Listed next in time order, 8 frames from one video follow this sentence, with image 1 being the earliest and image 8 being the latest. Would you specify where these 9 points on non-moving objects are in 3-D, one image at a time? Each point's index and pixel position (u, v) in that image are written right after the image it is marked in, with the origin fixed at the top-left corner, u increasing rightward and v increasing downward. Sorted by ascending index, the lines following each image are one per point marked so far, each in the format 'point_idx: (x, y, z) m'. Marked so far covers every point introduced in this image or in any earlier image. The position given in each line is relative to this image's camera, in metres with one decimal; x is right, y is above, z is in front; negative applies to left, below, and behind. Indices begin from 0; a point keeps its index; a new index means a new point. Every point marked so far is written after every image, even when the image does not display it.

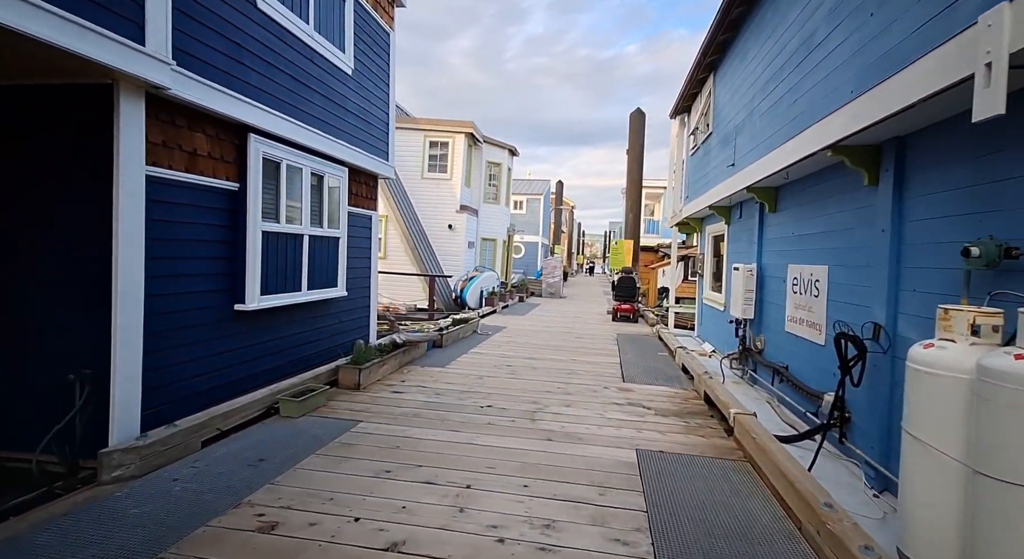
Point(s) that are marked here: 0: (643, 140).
0: (+2.8, +3.0, +12.1) m
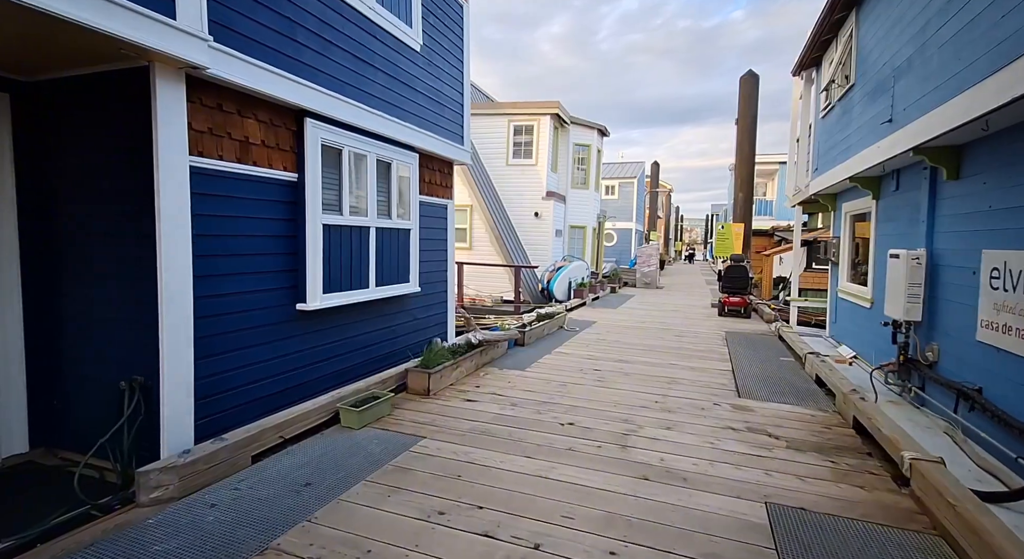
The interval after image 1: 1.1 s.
0: (+4.6, +3.2, +10.7) m
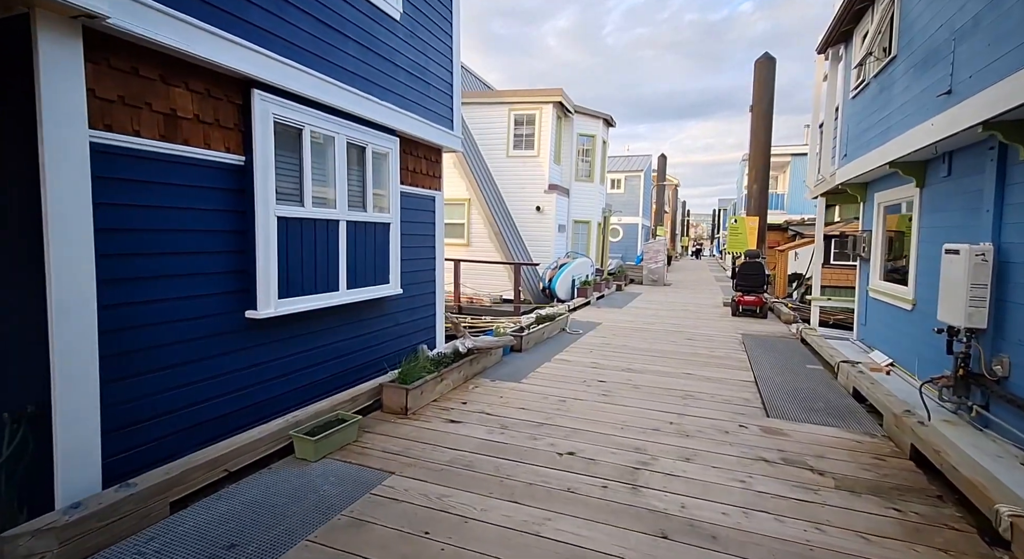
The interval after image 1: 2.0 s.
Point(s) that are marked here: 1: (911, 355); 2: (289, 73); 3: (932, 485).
0: (+4.6, +3.3, +10.0) m
1: (+3.6, -0.7, +5.1) m
2: (-1.3, +1.2, +3.4) m
3: (+2.1, -1.0, +2.8) m
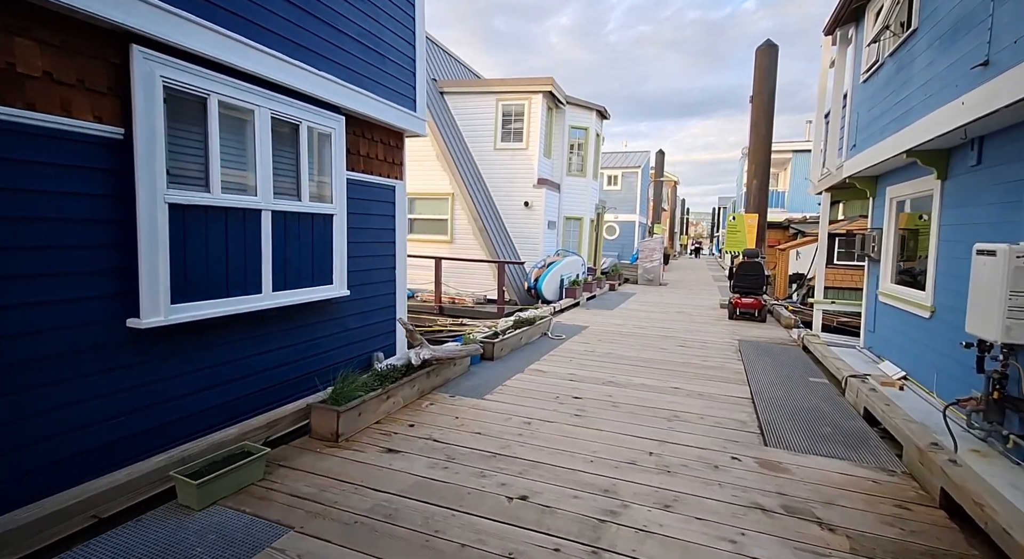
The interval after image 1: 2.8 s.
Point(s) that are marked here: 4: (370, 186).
0: (+4.3, +3.3, +9.4) m
1: (+3.3, -0.7, +4.5) m
2: (-1.6, +1.2, +2.8) m
3: (+1.8, -1.0, +2.2) m
4: (-1.1, +0.7, +4.5) m
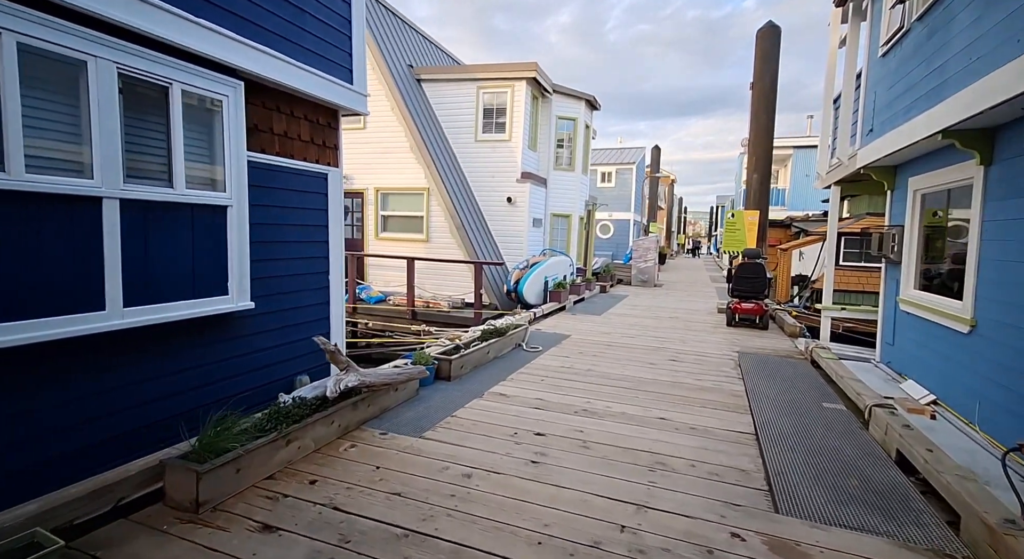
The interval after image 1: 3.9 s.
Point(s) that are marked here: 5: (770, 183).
0: (+4.0, +3.2, +8.6) m
1: (+3.0, -0.8, +3.7) m
2: (-1.9, +1.2, +1.9) m
3: (+1.5, -1.1, +1.4) m
4: (-1.4, +0.7, +3.7) m
5: (+4.1, +1.5, +9.0) m
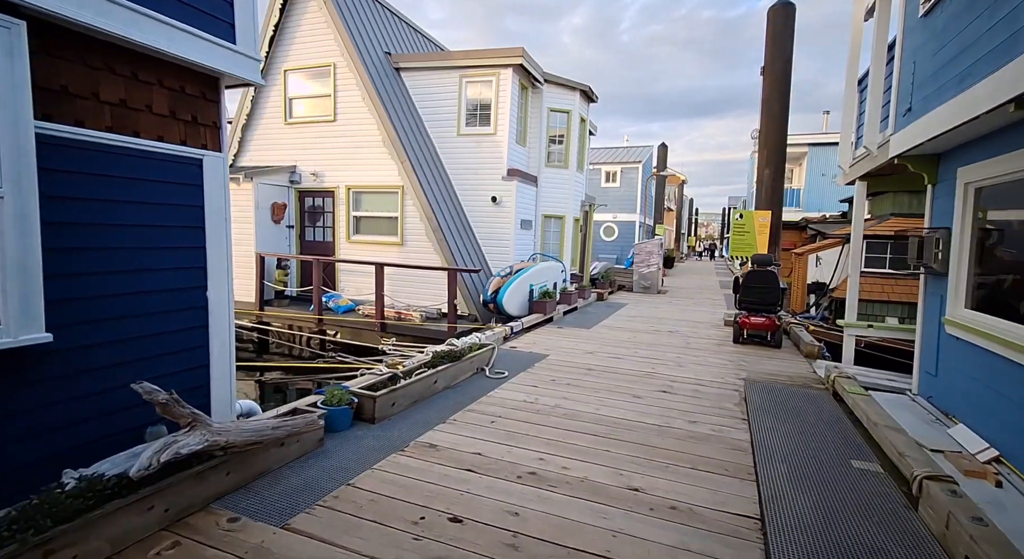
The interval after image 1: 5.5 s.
0: (+3.7, +3.1, +7.6) m
1: (+2.6, -0.9, +2.7) m
2: (-2.3, +1.1, +1.0) m
3: (+1.0, -1.2, +0.4) m
4: (-1.8, +0.6, +2.8) m
5: (+3.8, +1.4, +8.0) m
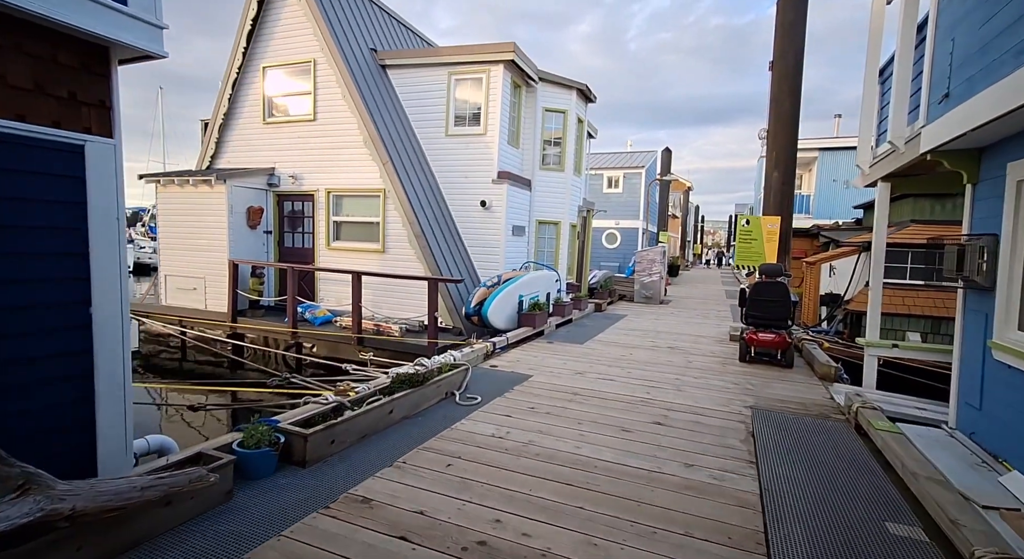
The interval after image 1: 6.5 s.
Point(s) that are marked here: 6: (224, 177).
0: (+3.6, +3.0, +7.0) m
1: (+2.4, -0.9, +2.0) m
2: (-2.5, +1.0, +0.5) m
3: (+0.8, -1.2, -0.2) m
4: (-2.1, +0.5, +2.2) m
5: (+3.6, +1.3, +7.3) m
6: (-4.3, +1.5, +8.5) m
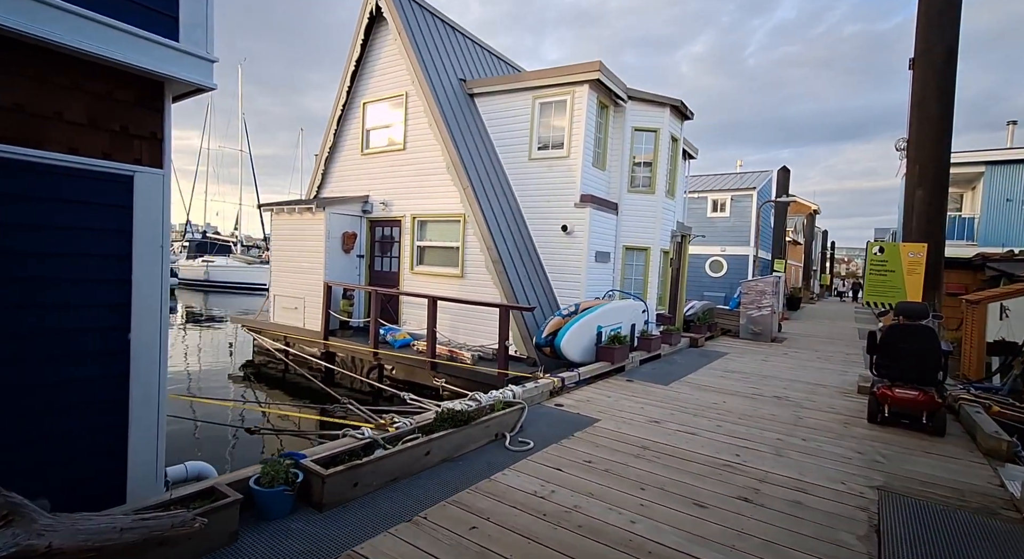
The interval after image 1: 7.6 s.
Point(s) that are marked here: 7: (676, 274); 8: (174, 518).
0: (+4.5, +2.5, +5.8) m
1: (+2.2, -1.1, +1.0) m
2: (-2.8, +1.1, +0.5) m
3: (+0.3, -1.2, -0.9) m
4: (-2.0, +0.5, +2.1) m
5: (+4.6, +0.8, +6.0) m
6: (-2.9, +1.2, +8.7) m
7: (+3.2, 0.0, +10.7) m
8: (-1.2, -0.9, +2.2) m
